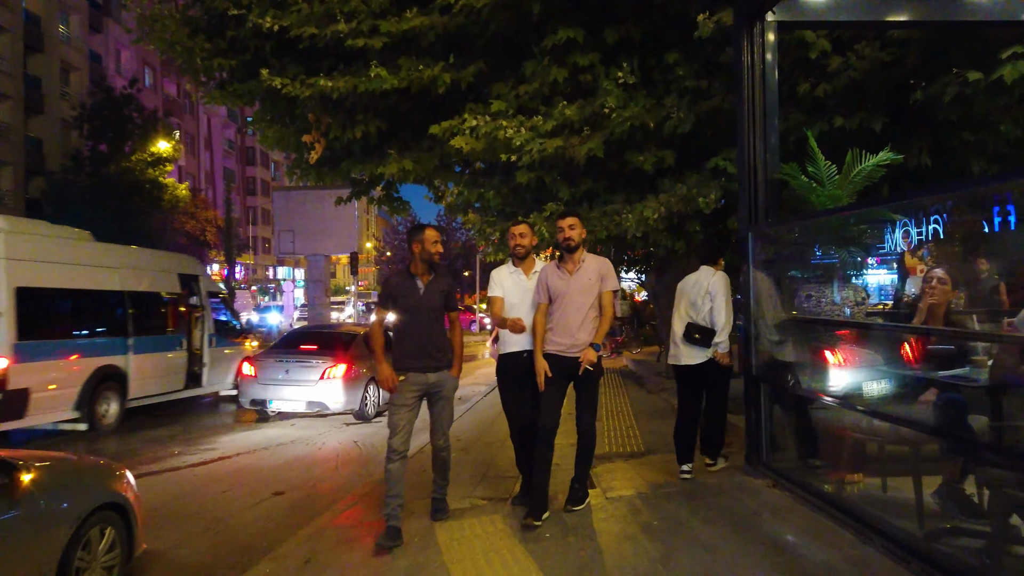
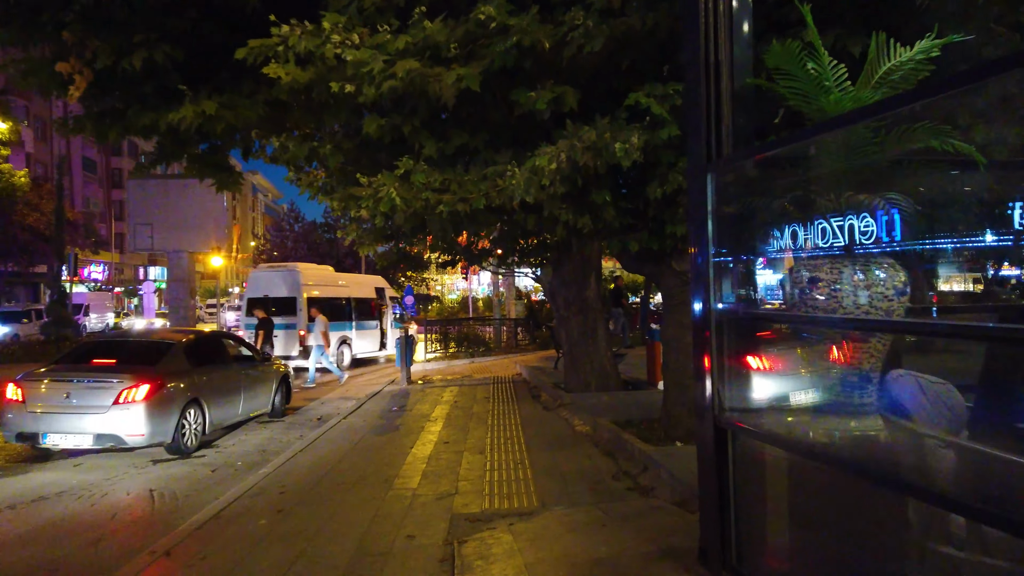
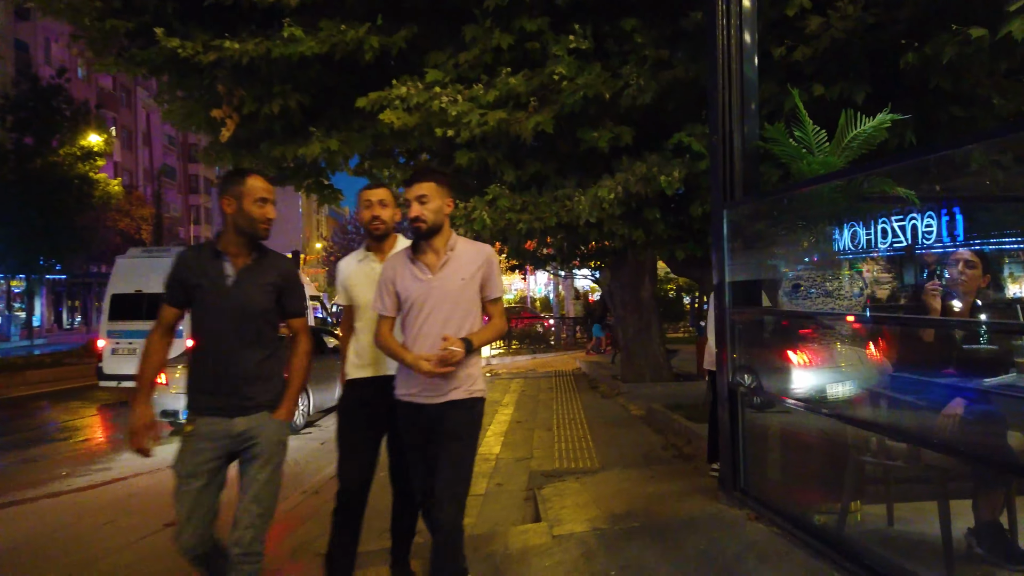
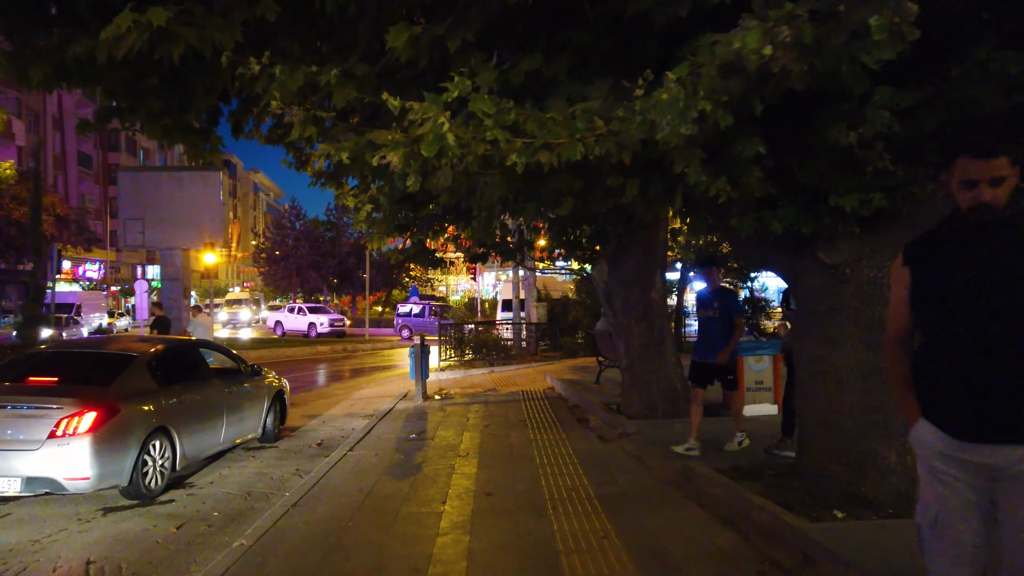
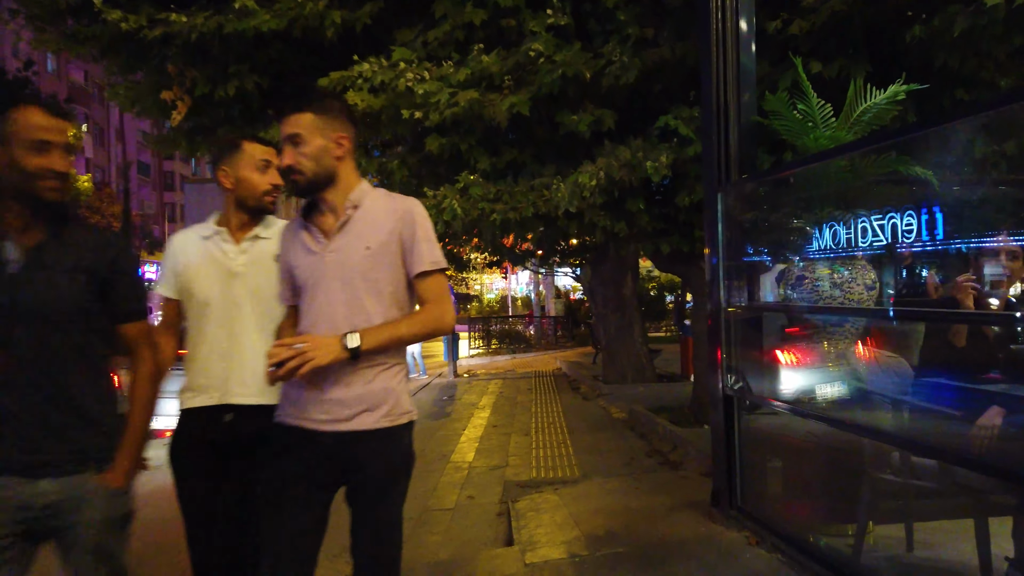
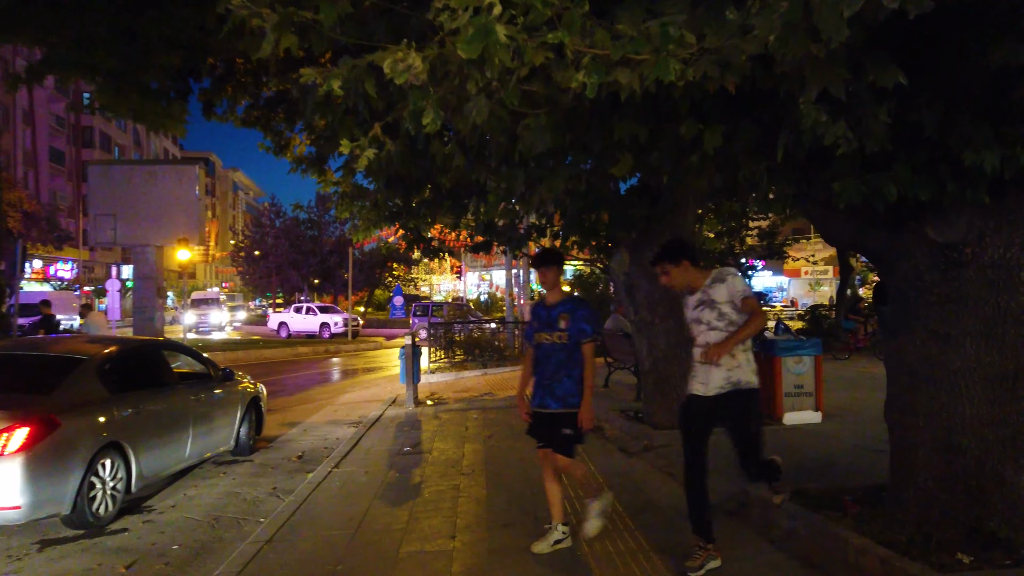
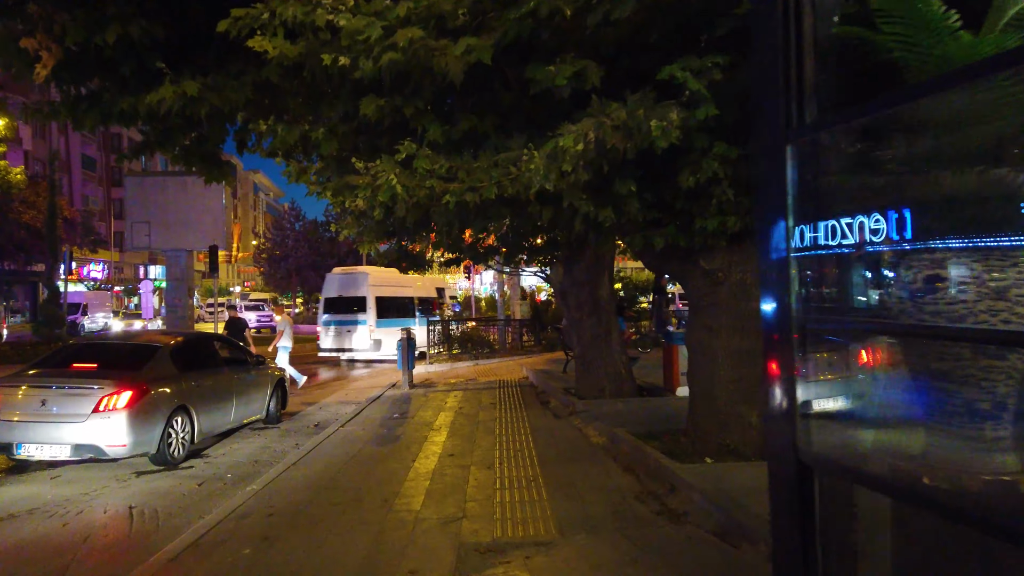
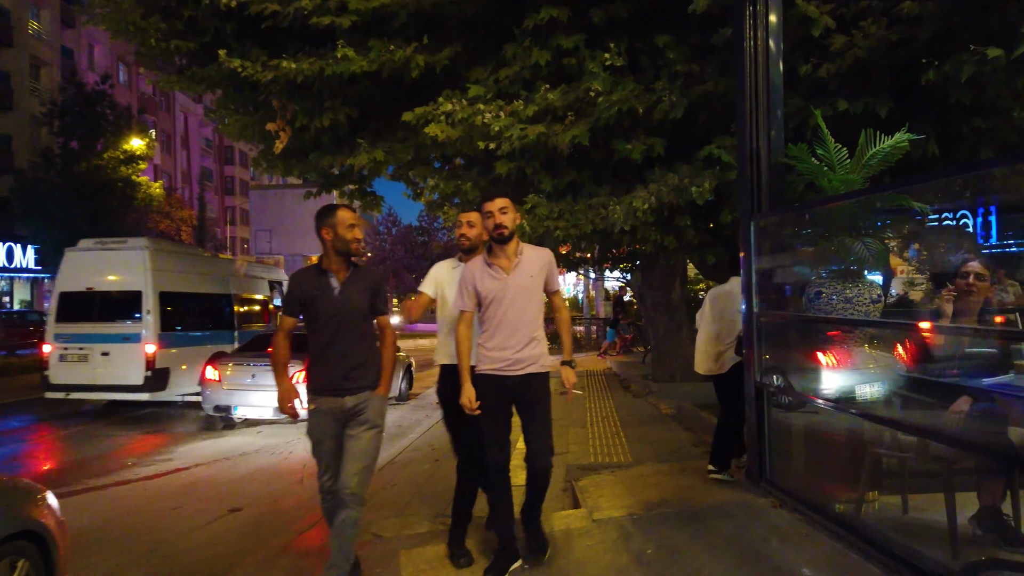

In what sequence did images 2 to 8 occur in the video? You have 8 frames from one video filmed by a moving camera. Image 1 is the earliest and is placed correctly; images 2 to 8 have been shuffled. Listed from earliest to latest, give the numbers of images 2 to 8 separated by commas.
8, 3, 5, 2, 7, 4, 6
